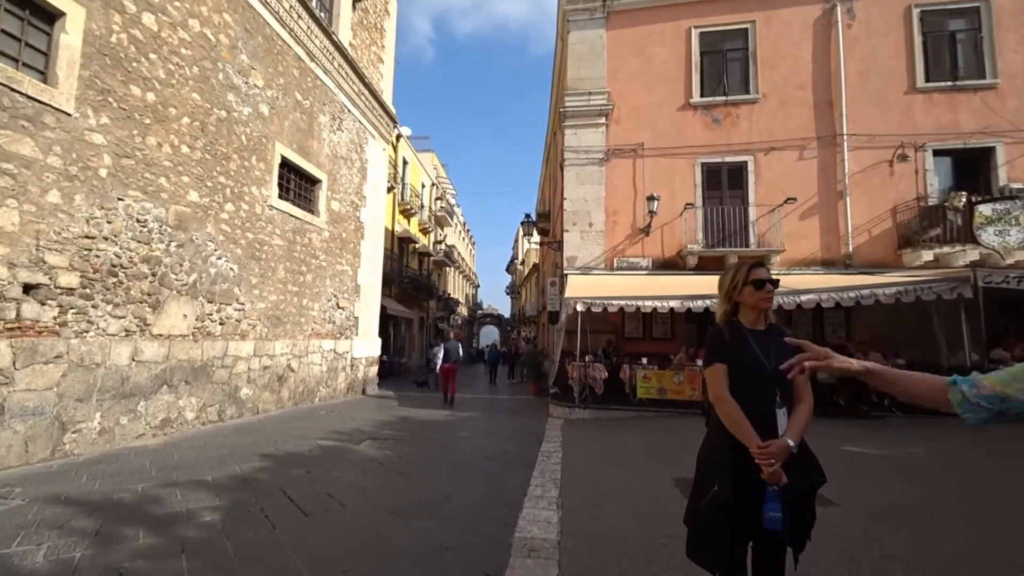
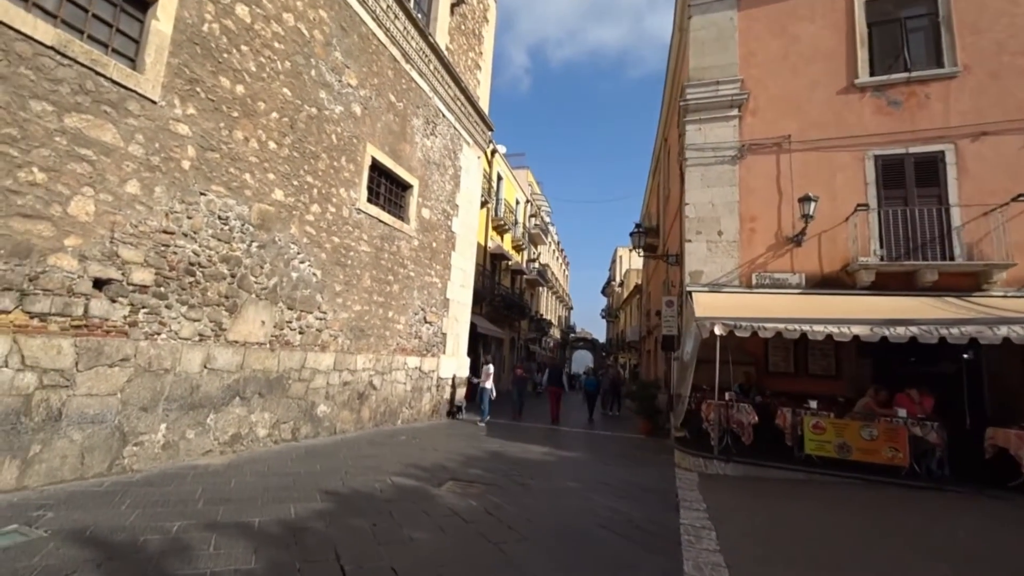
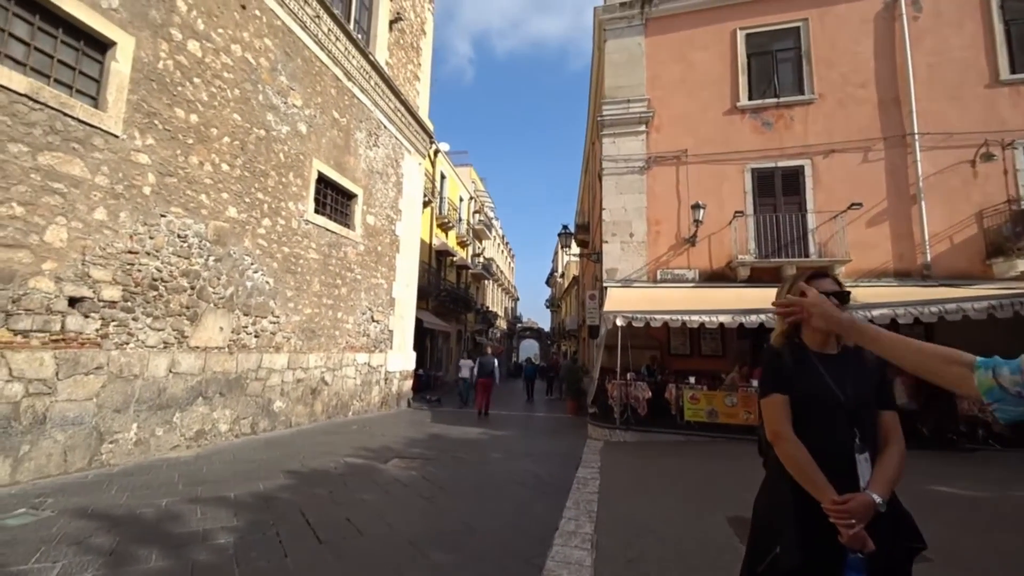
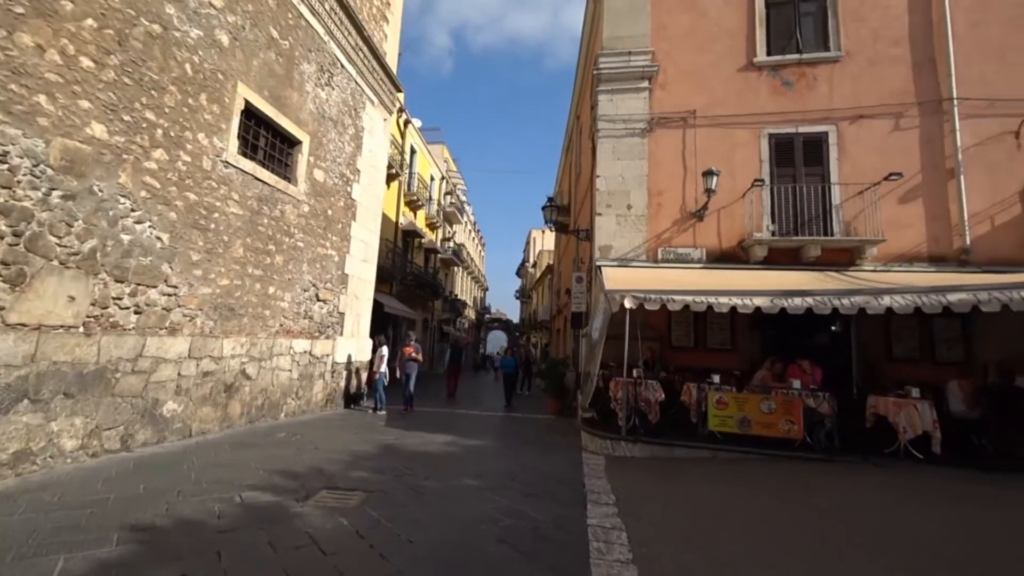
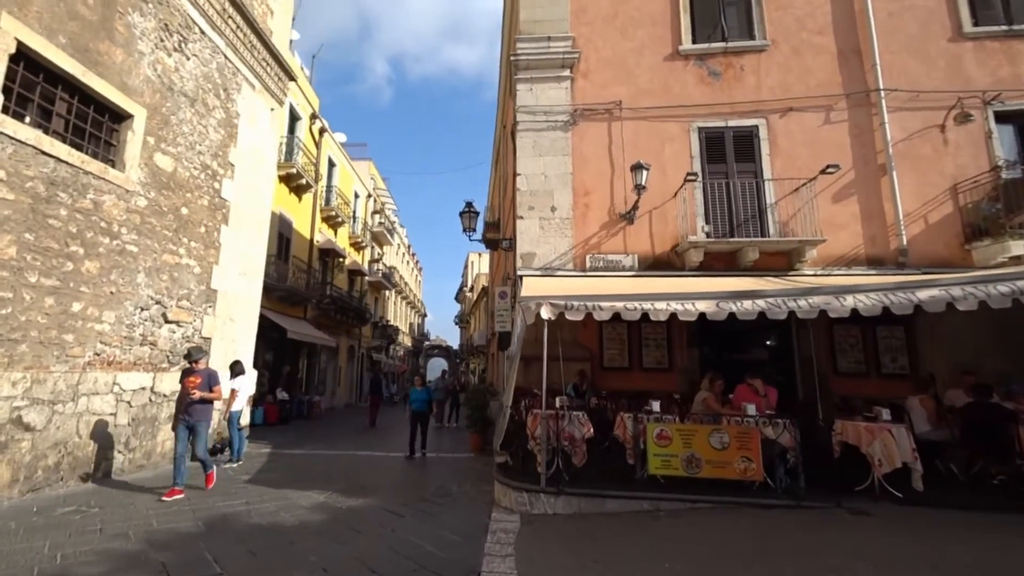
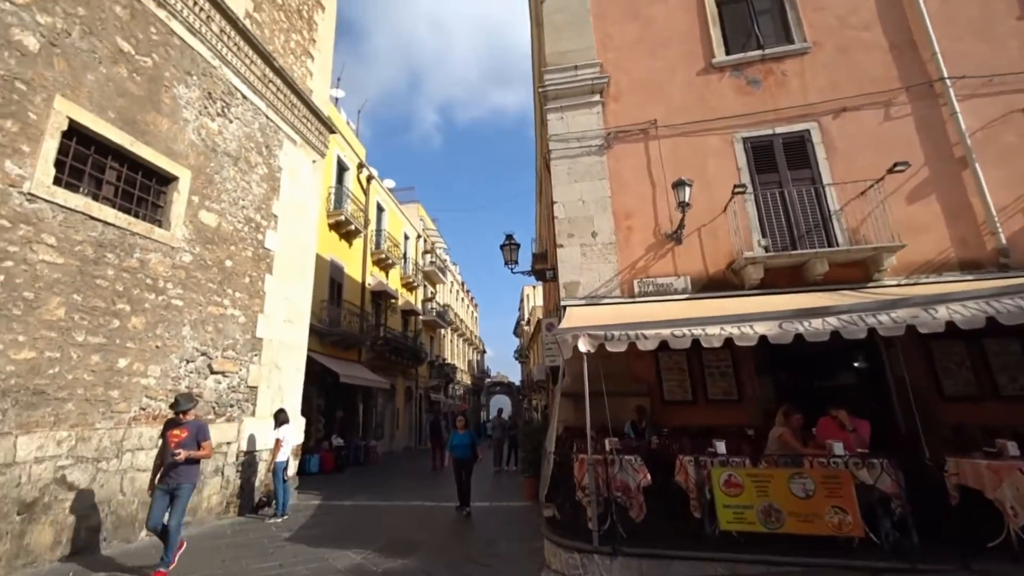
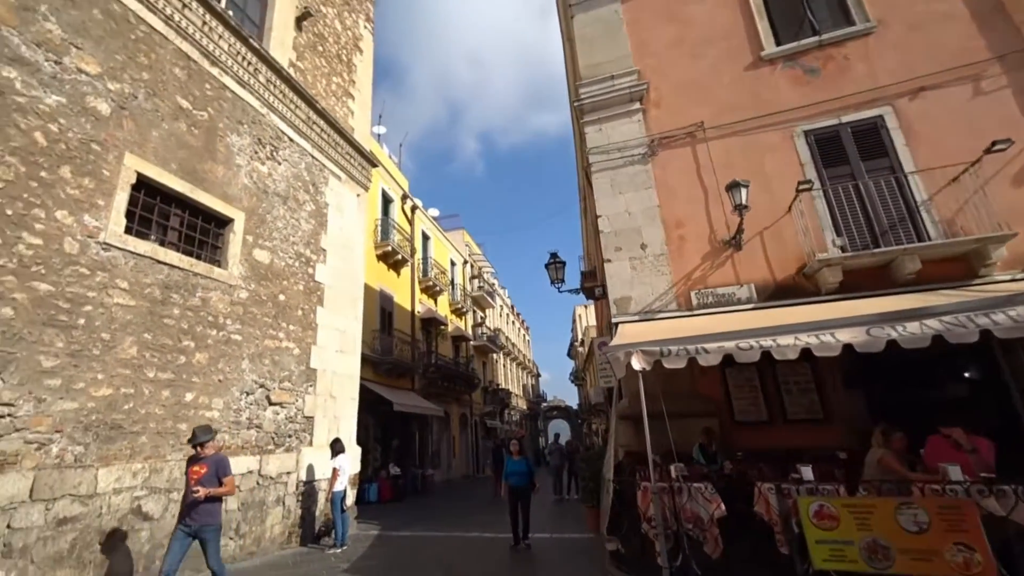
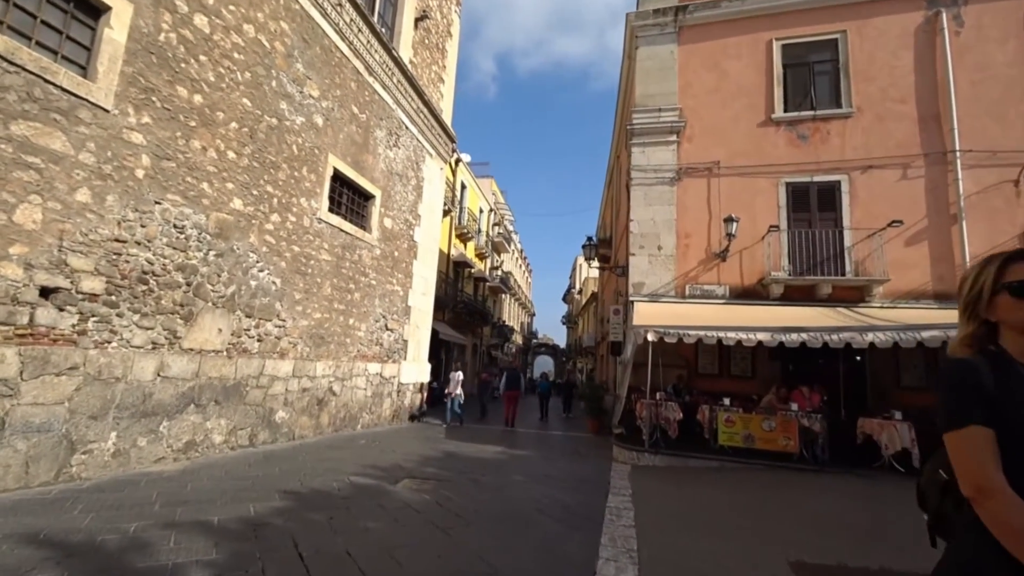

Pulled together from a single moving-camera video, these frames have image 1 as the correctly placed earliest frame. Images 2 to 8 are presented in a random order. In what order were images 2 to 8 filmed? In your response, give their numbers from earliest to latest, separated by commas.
3, 8, 2, 4, 5, 6, 7
